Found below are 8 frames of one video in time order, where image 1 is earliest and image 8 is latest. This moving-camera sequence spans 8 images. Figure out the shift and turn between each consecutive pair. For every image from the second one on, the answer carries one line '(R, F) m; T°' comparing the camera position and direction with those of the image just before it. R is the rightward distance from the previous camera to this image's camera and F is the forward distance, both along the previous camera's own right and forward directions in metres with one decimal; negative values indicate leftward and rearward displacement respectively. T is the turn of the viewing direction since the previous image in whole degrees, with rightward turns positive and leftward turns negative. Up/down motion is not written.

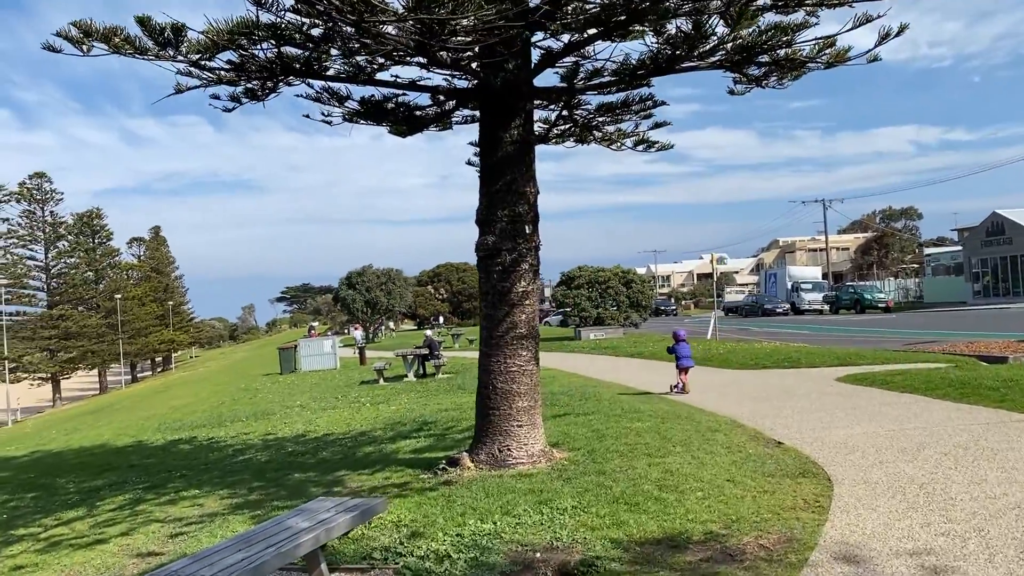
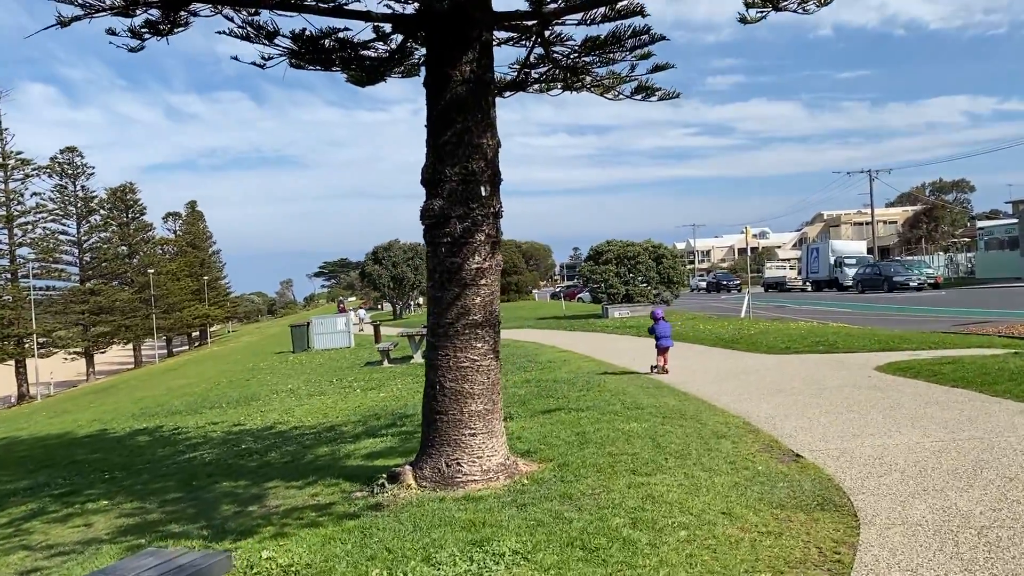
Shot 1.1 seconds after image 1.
(+0.6, +1.4) m; -3°
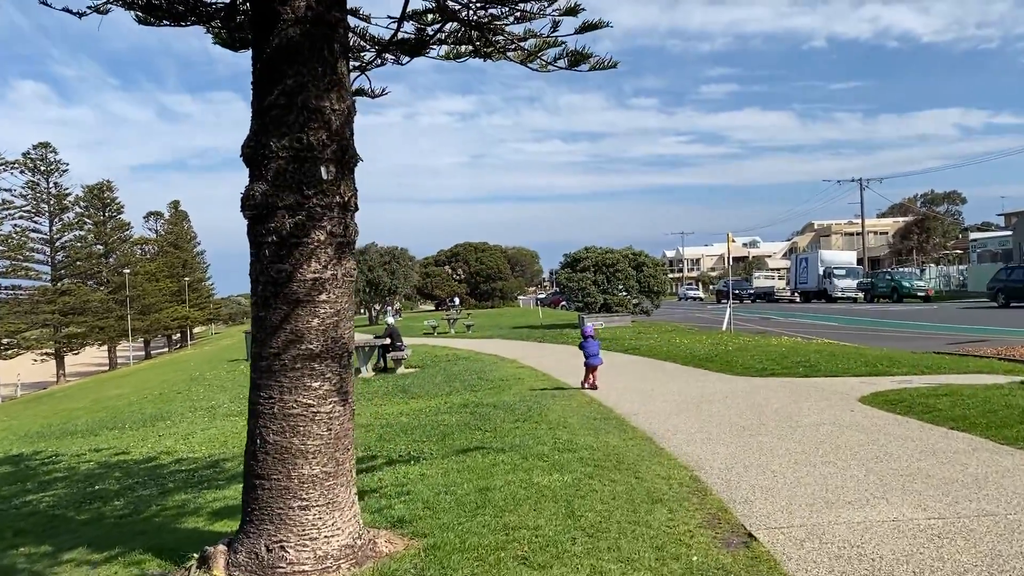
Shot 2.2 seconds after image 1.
(+0.7, +1.5) m; +1°
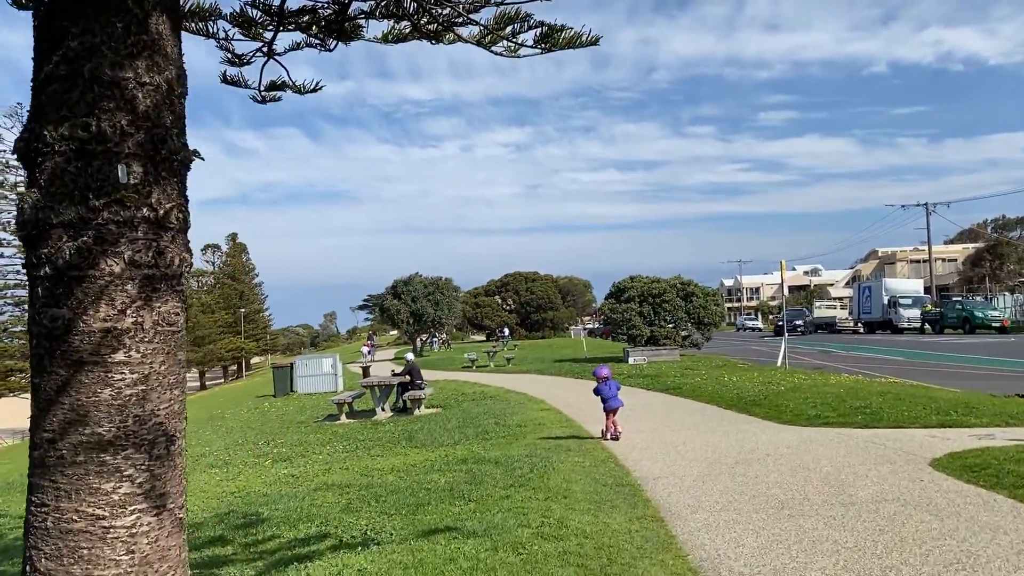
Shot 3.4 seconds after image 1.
(+0.6, +1.4) m; -4°
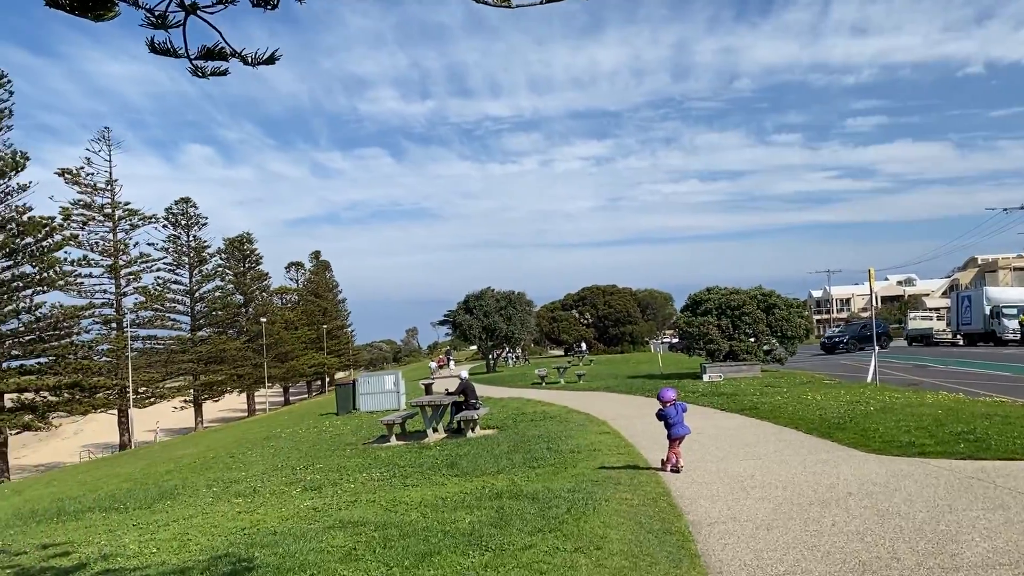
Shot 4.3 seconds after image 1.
(+0.4, +1.1) m; -5°
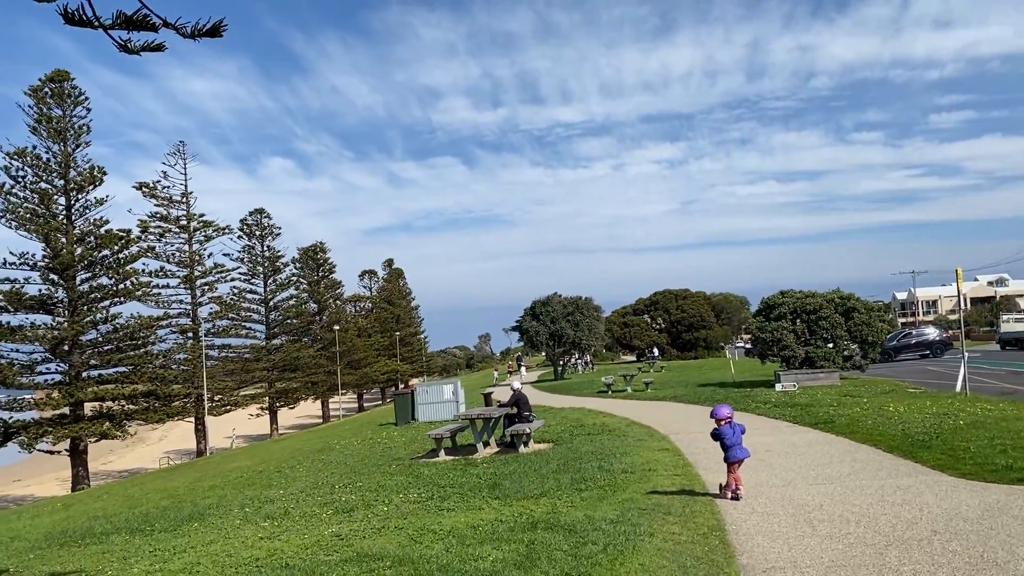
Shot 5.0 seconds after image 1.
(+0.4, +0.8) m; -5°
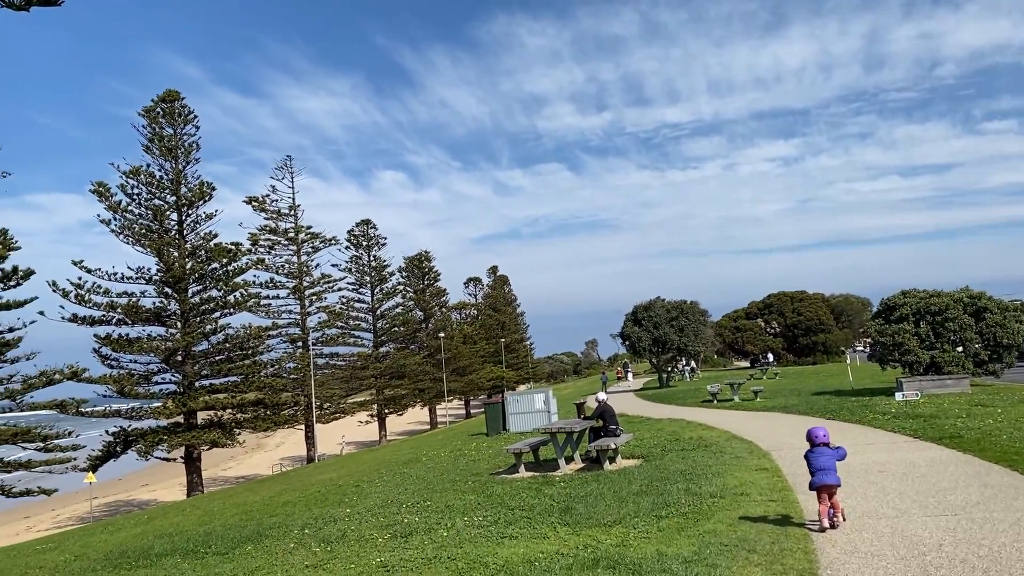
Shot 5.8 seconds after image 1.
(+0.4, +0.9) m; -7°
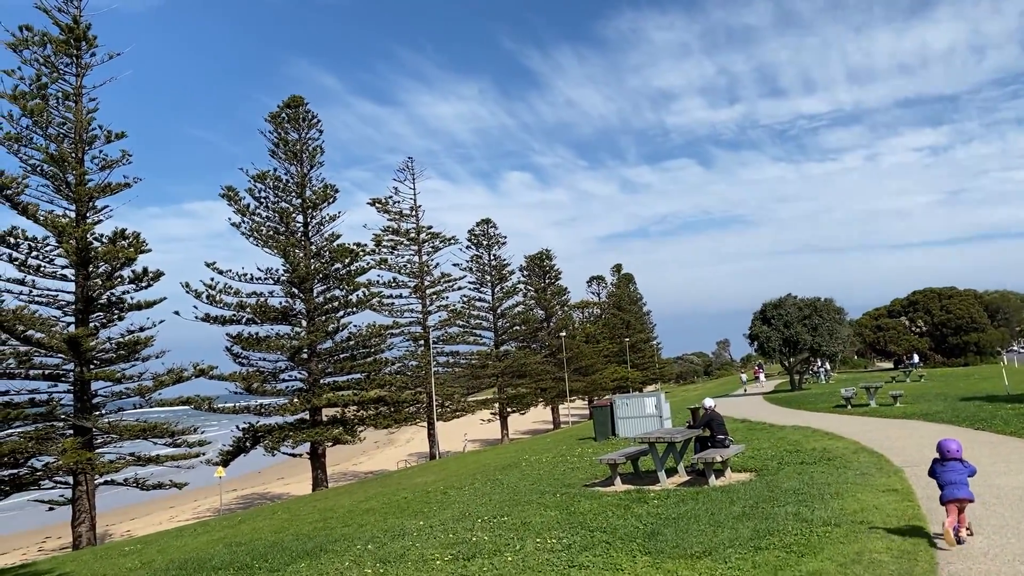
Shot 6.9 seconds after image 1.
(+0.5, +1.1) m; -8°
